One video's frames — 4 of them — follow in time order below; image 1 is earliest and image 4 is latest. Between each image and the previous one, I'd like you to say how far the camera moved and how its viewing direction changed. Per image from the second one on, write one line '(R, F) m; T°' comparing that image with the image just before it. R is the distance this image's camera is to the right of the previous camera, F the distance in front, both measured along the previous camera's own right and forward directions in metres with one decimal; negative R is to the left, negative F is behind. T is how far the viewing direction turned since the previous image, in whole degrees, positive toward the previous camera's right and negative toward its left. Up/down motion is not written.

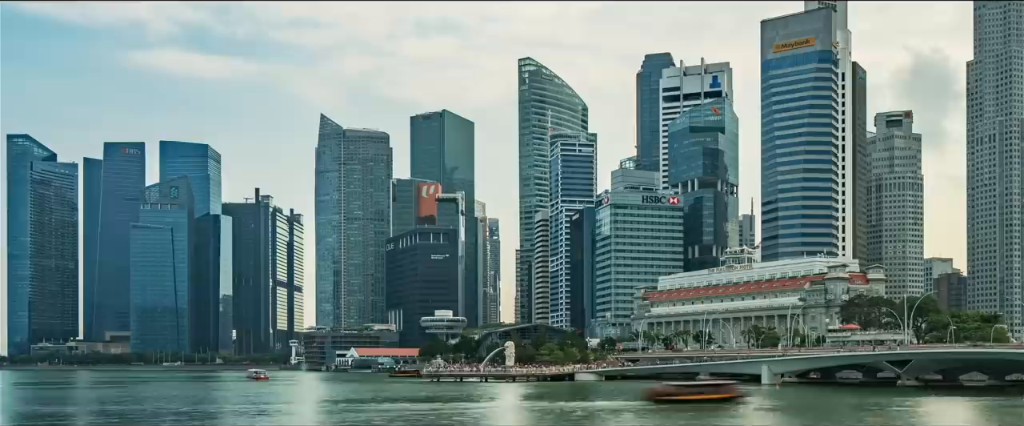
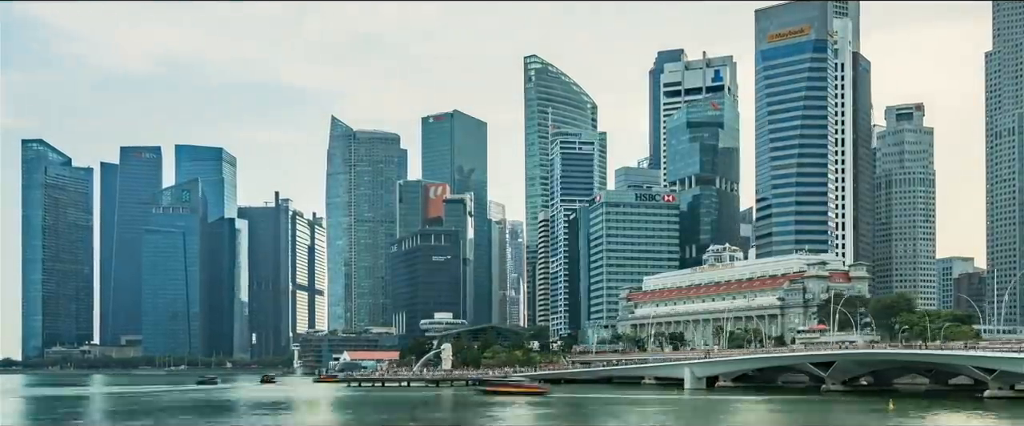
(+9.5, +4.5) m; -3°
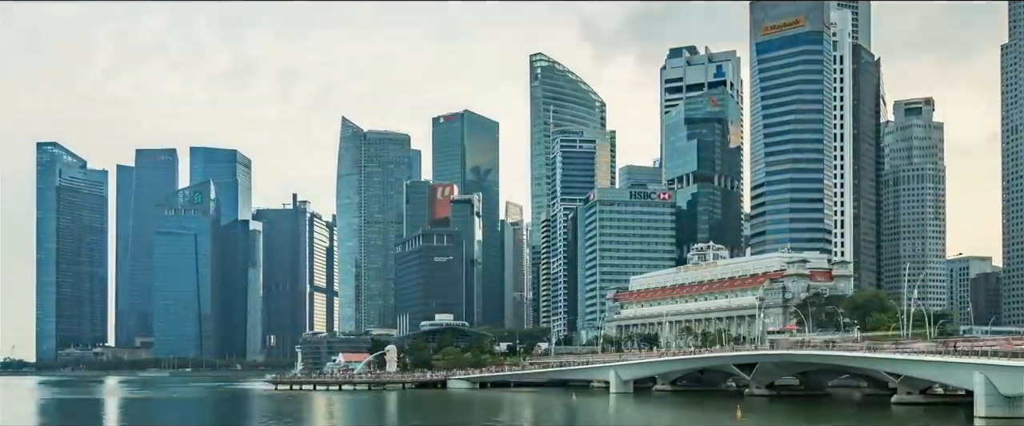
(+7.7, +3.3) m; -2°
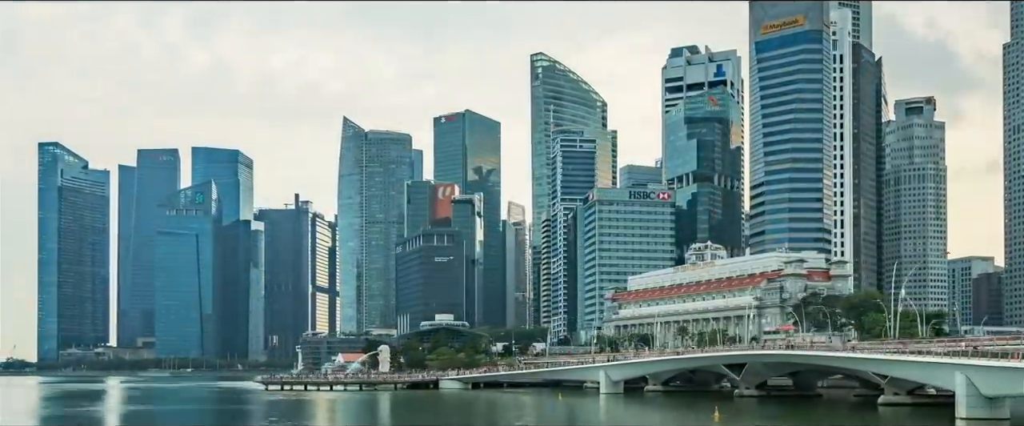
(+0.9, +0.4) m; 0°
